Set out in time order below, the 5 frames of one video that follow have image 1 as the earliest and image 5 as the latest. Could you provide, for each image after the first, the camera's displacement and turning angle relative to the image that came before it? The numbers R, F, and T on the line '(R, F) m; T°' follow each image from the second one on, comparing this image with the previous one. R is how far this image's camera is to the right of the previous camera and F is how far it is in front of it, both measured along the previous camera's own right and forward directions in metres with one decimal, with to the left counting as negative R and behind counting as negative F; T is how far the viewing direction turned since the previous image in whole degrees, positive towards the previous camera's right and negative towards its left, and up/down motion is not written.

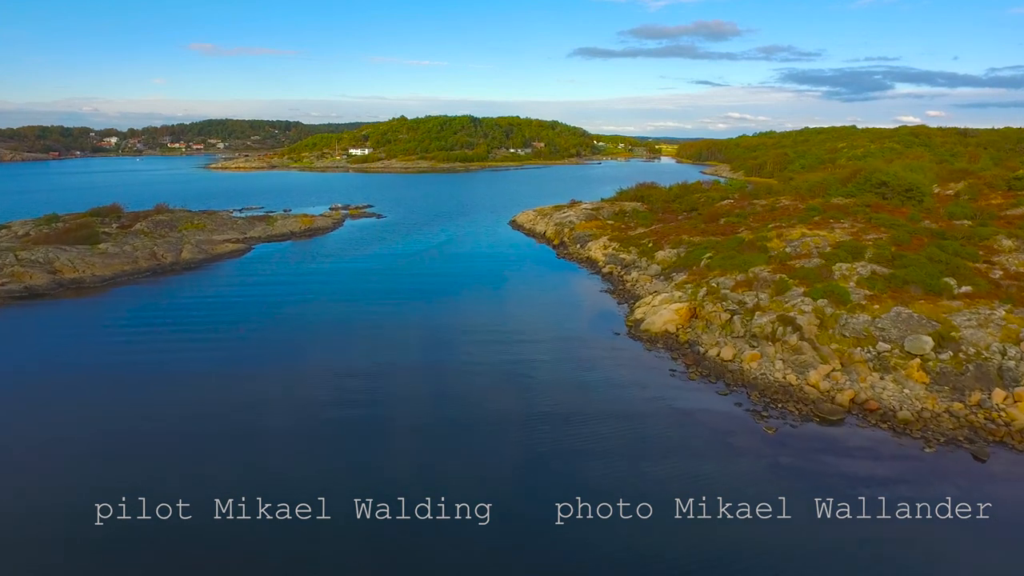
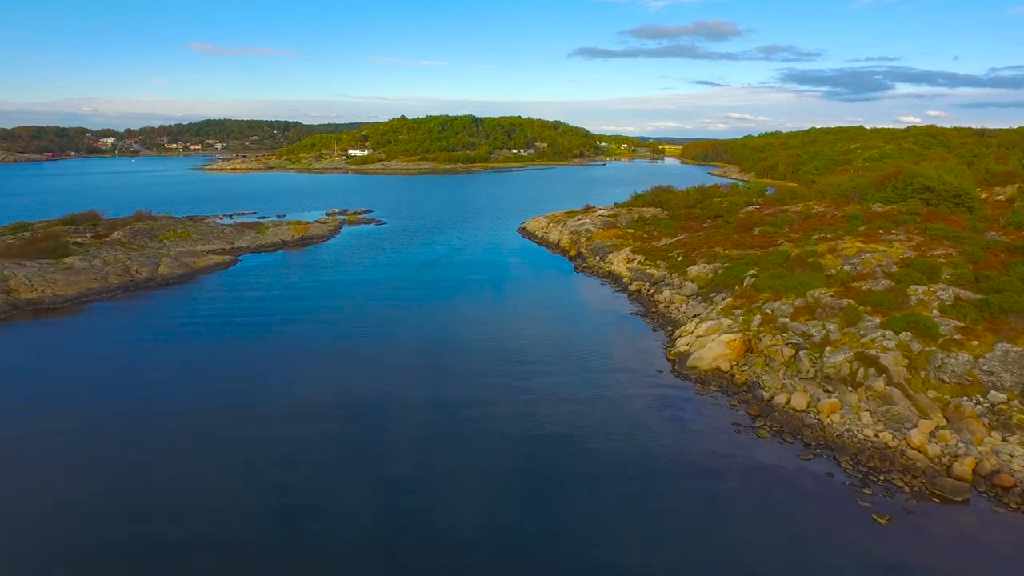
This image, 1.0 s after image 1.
(-0.7, +3.5) m; 0°
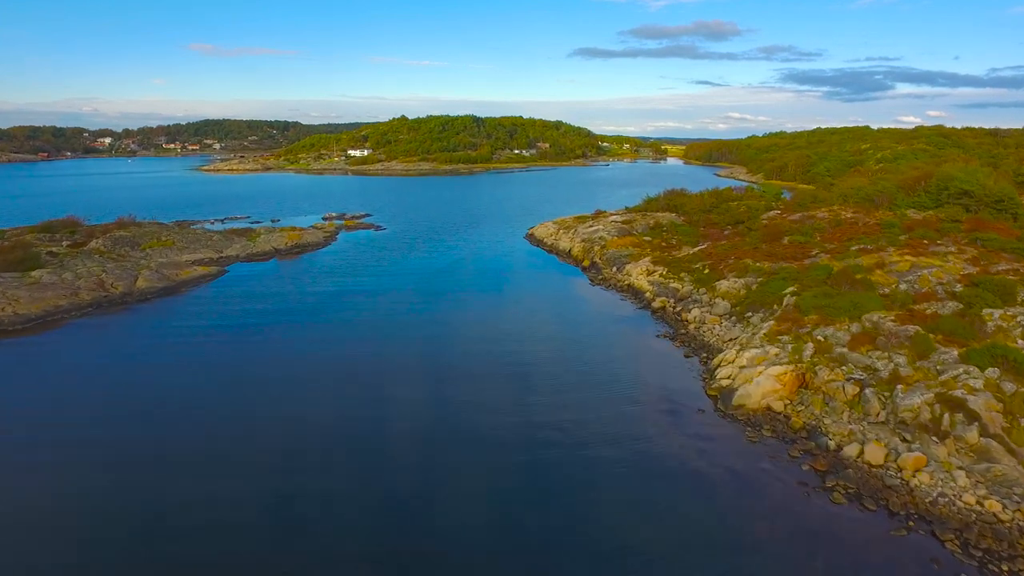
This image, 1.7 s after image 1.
(-0.5, +2.6) m; 0°
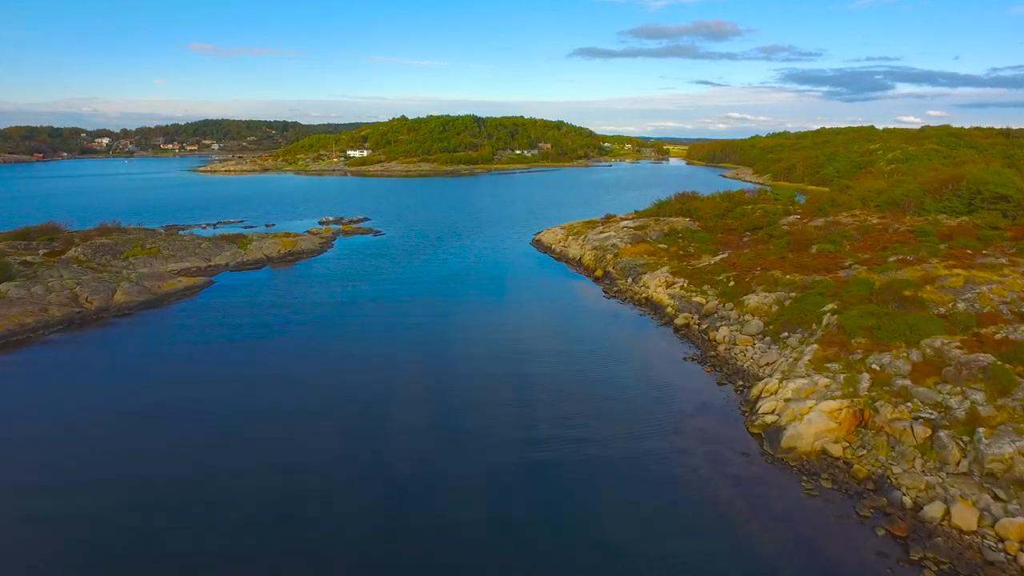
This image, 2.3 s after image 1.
(-0.4, +2.2) m; 0°
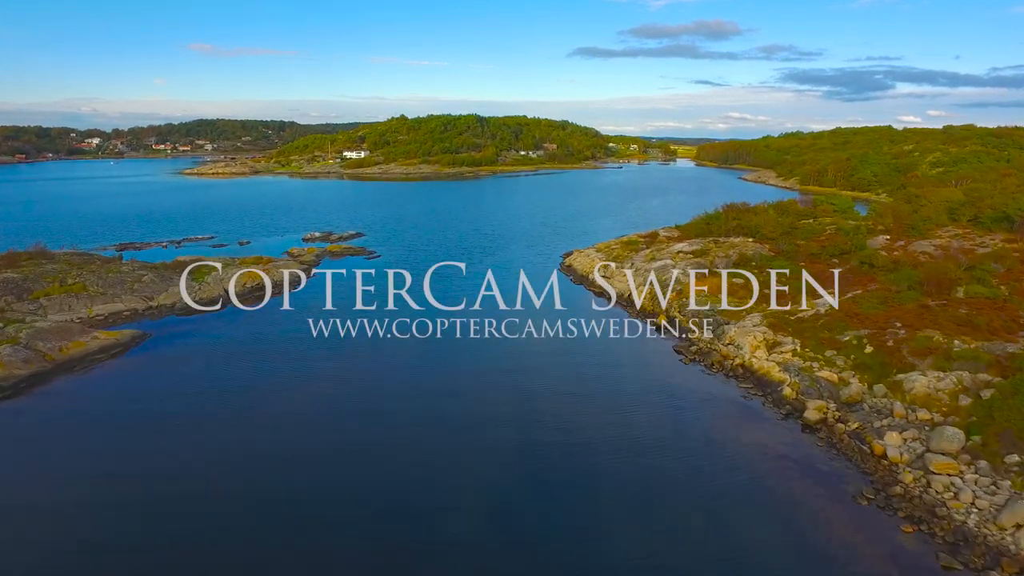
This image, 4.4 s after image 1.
(-1.4, +8.1) m; 0°
